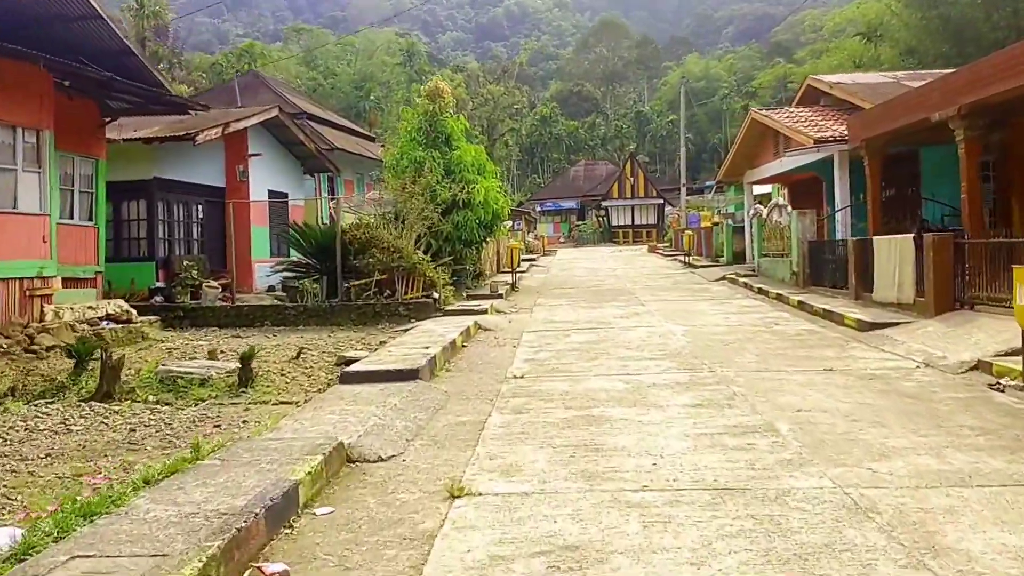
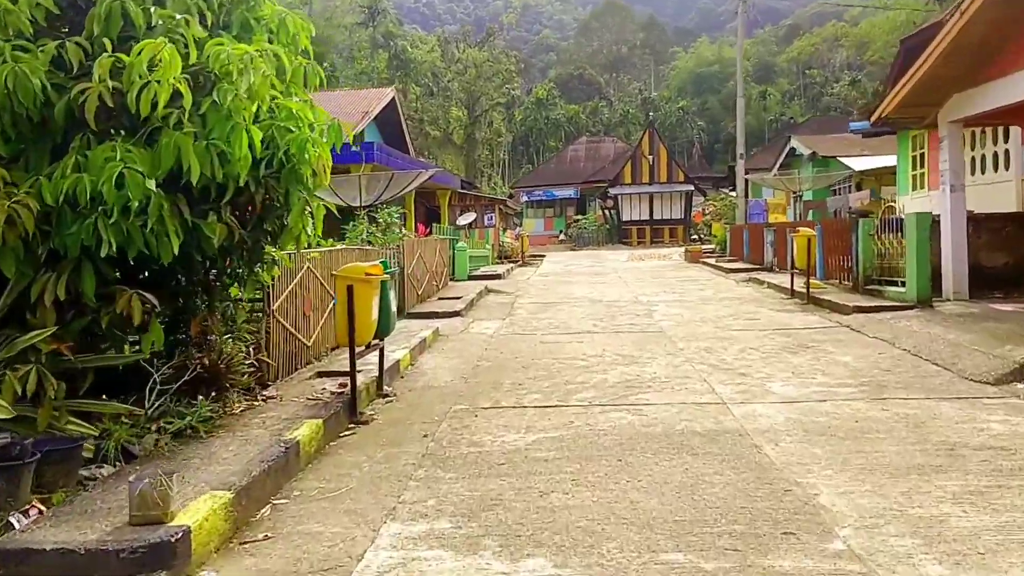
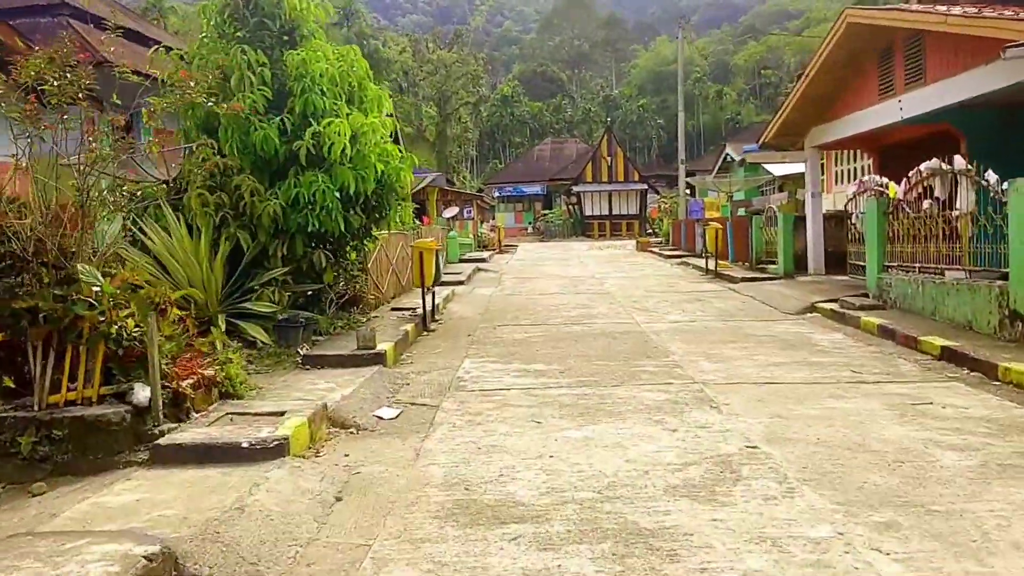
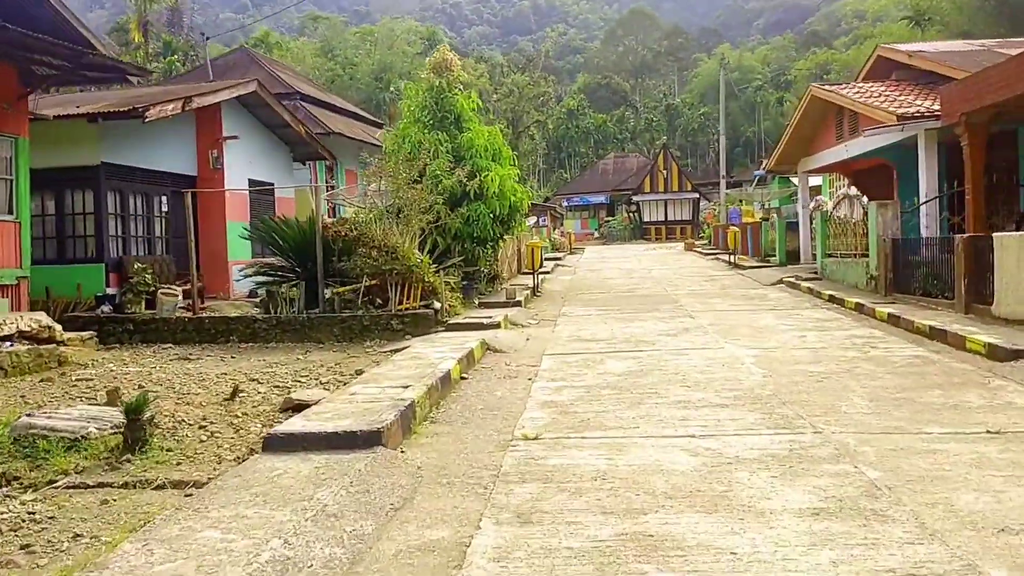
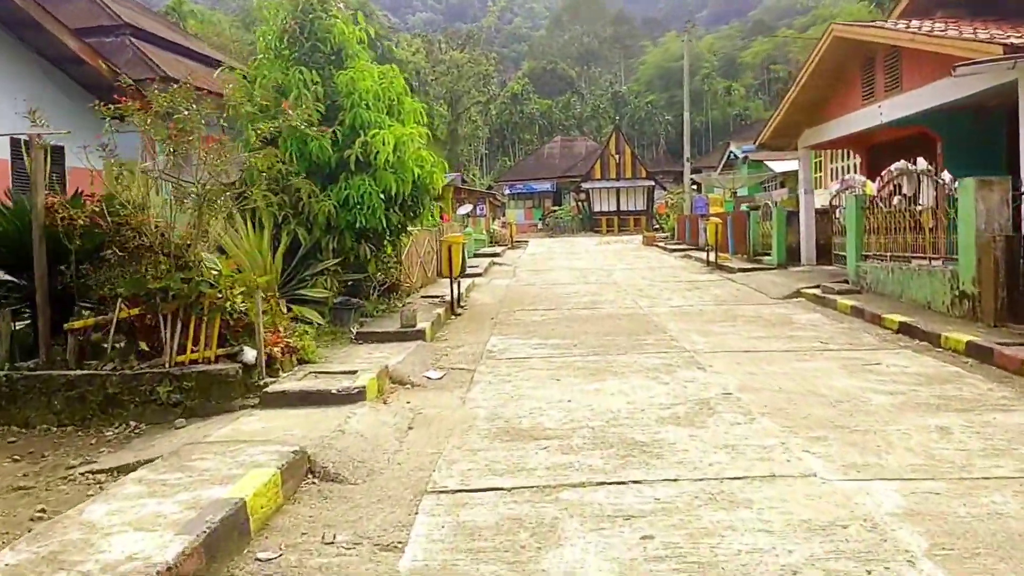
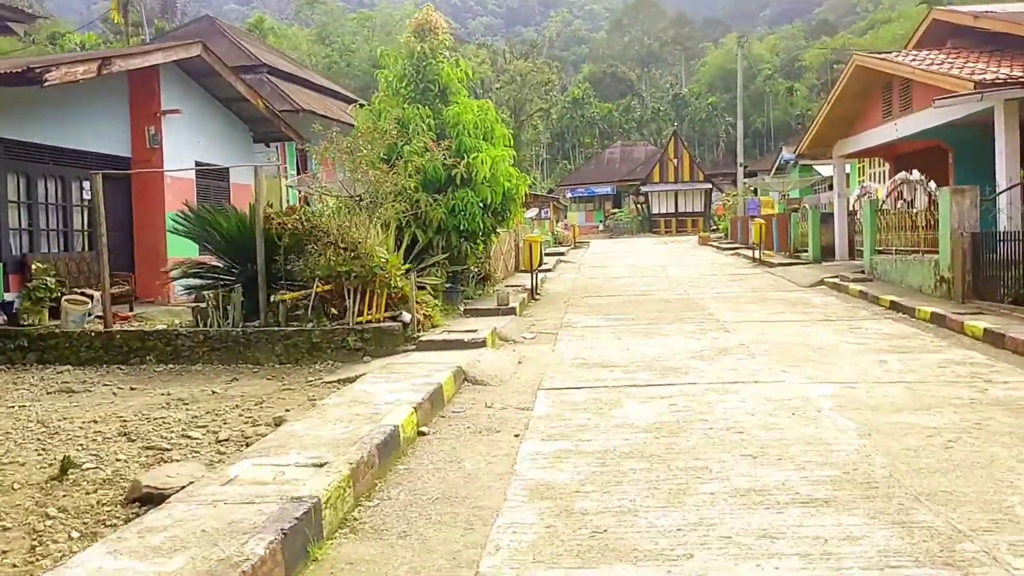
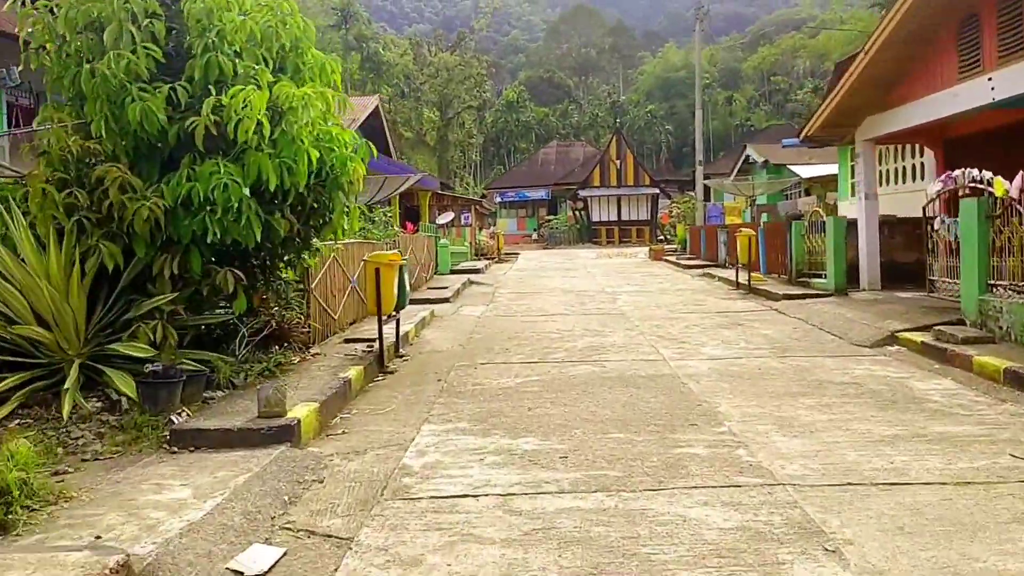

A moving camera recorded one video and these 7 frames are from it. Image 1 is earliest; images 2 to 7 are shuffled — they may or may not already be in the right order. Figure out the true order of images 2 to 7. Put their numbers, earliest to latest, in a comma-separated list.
4, 6, 5, 3, 7, 2
